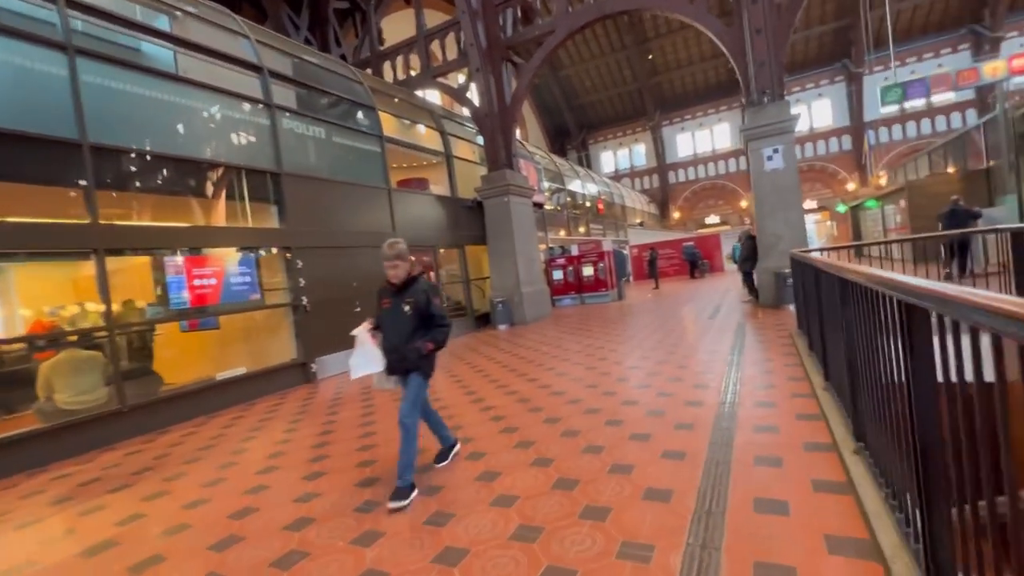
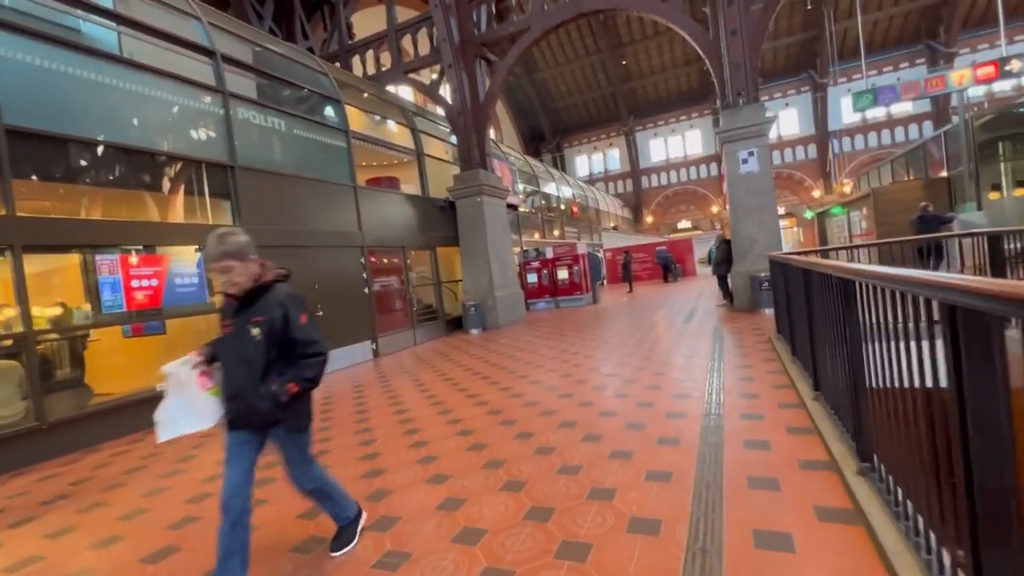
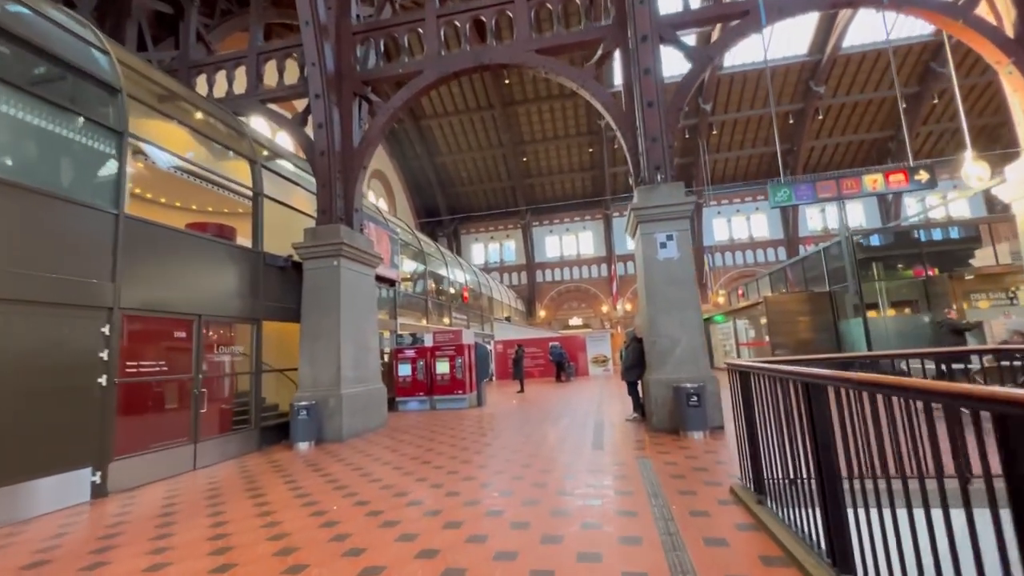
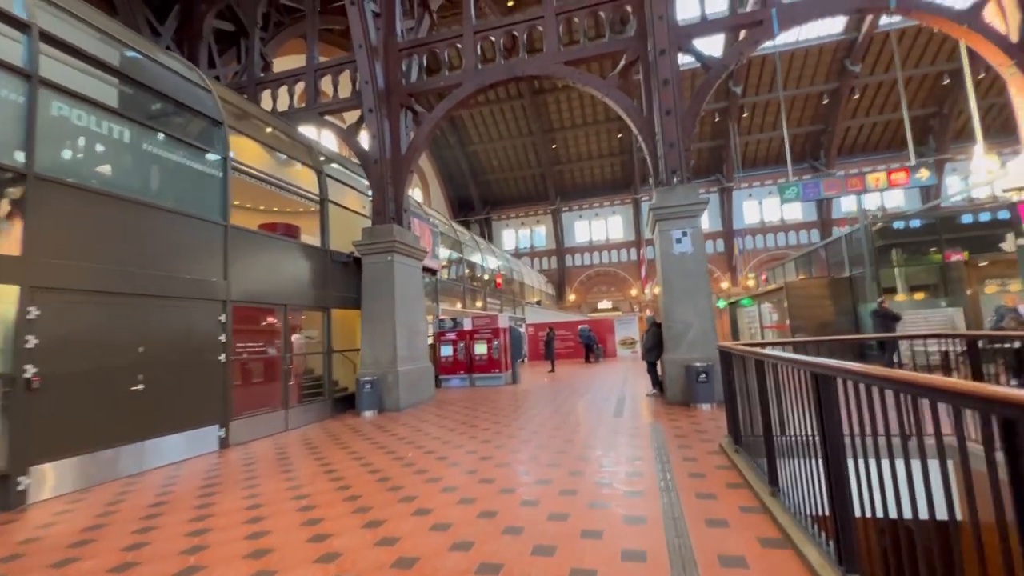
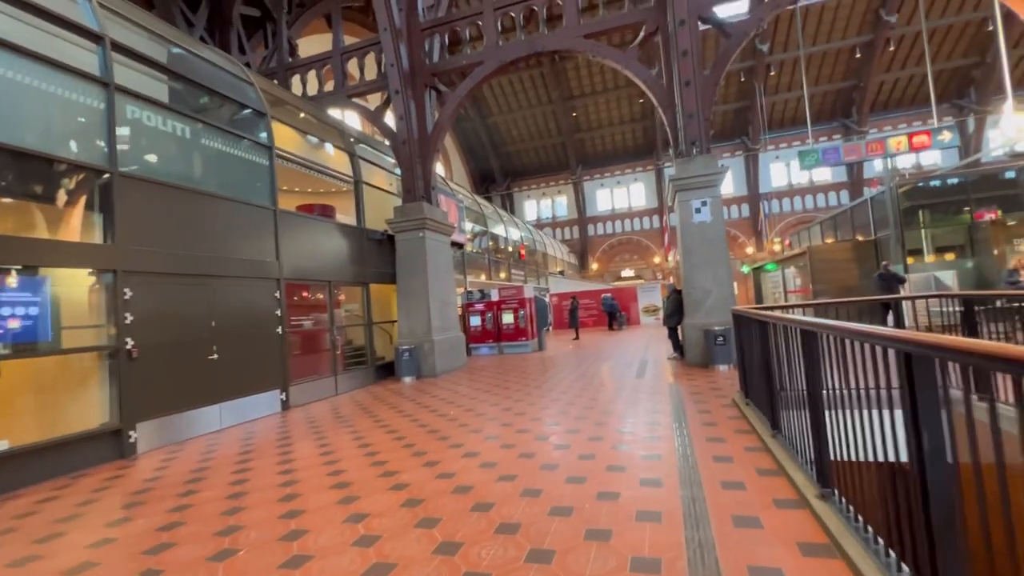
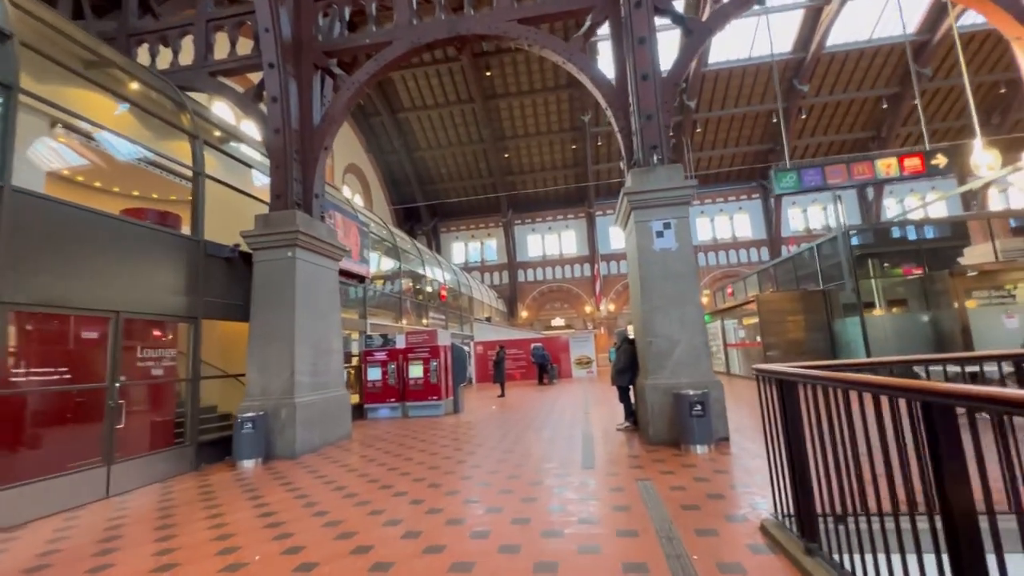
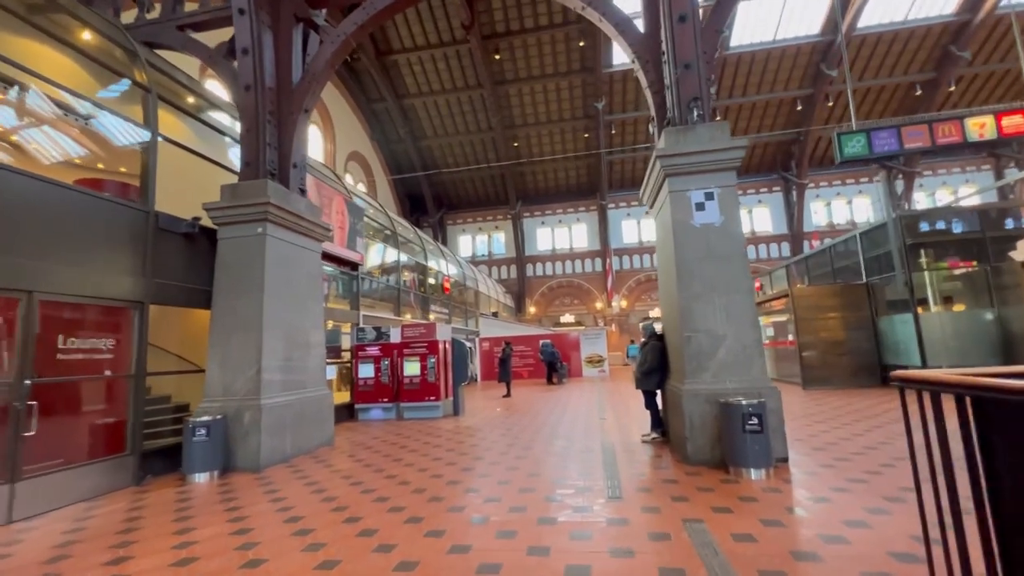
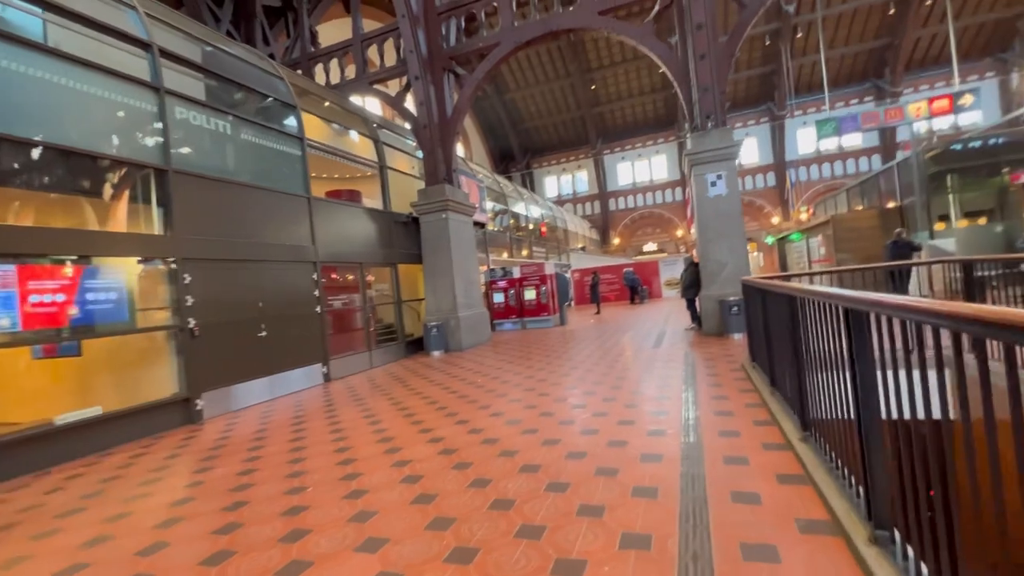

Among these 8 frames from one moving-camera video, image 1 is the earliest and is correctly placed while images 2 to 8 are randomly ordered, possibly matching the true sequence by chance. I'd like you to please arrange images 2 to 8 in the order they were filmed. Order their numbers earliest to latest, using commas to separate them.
2, 8, 5, 4, 3, 6, 7
